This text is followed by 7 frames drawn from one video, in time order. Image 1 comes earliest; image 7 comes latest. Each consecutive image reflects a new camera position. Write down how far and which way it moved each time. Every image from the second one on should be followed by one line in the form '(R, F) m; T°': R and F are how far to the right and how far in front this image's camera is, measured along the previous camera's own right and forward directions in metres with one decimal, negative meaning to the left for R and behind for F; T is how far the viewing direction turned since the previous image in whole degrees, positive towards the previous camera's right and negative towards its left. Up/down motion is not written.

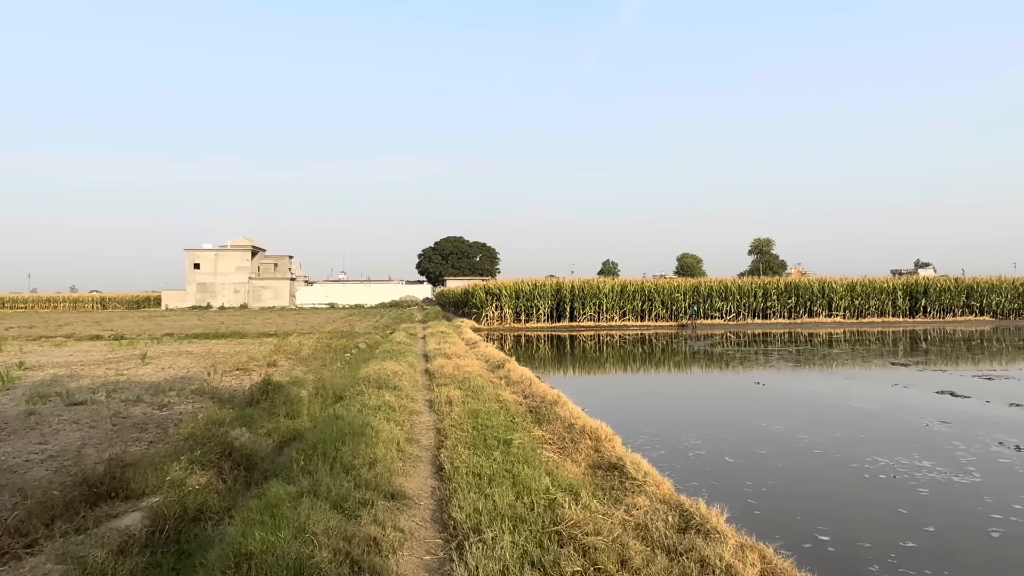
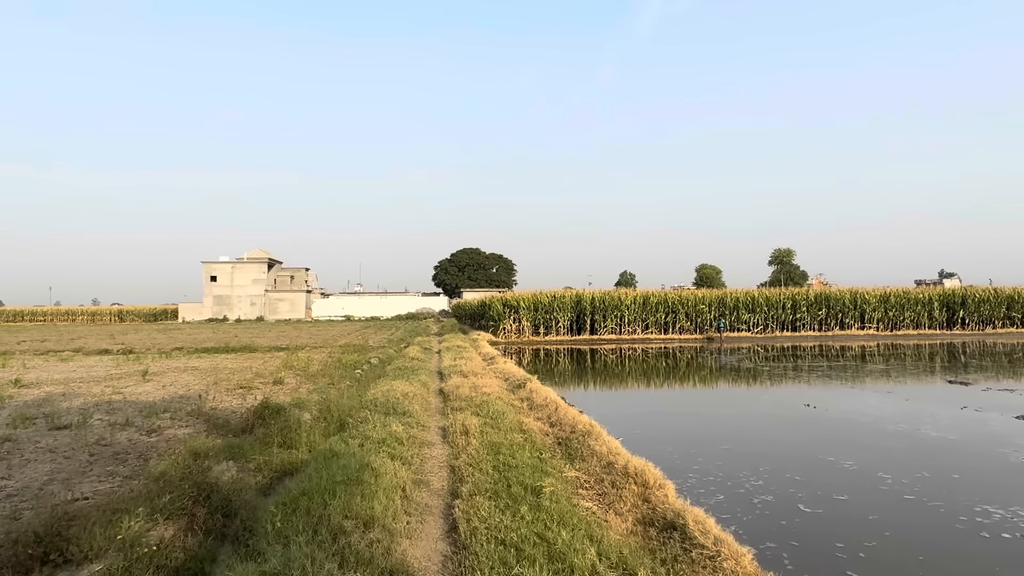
(-0.1, +1.0) m; -1°
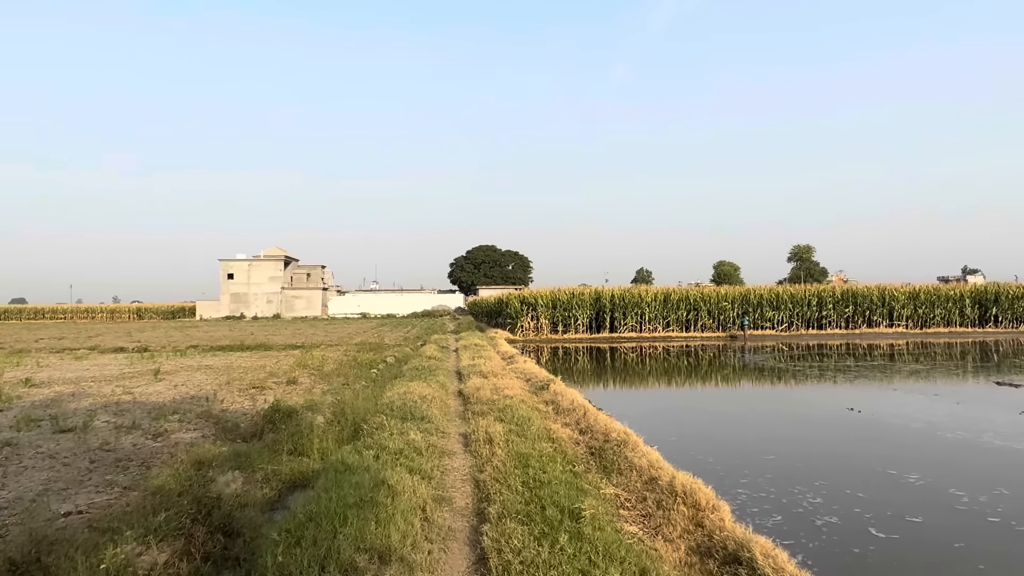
(-0.1, +0.5) m; -1°
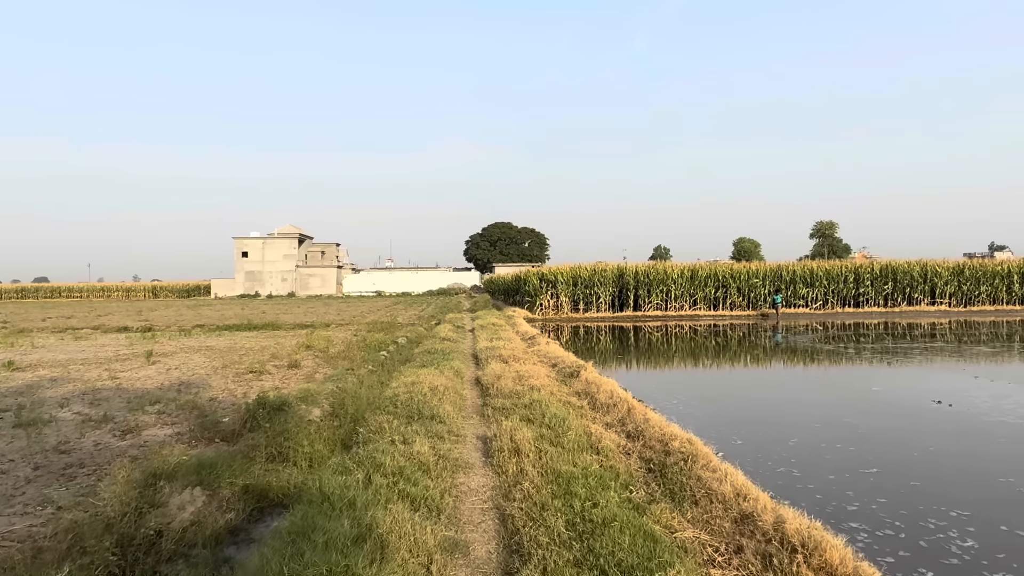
(-0.1, +1.3) m; -1°
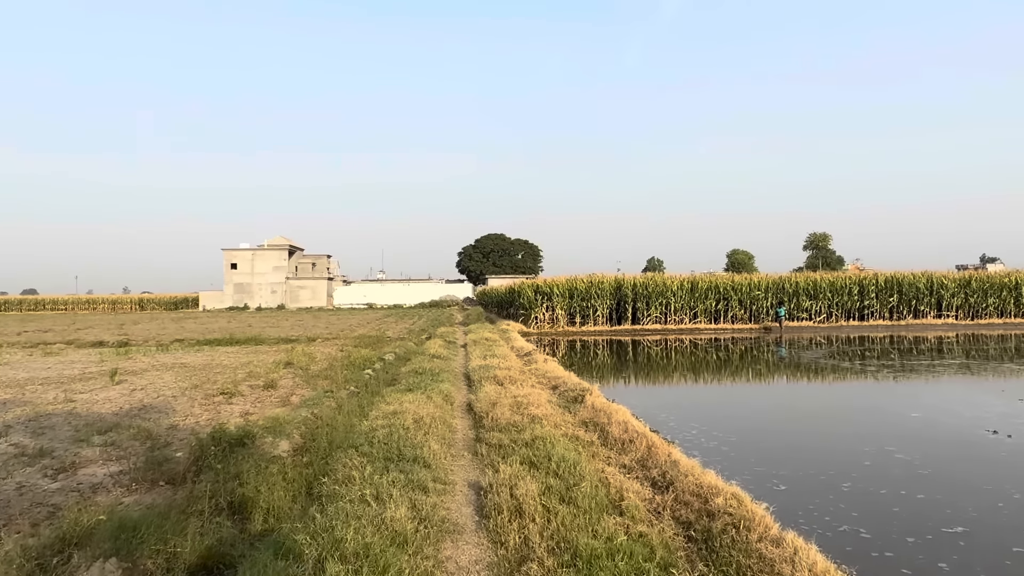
(0.0, +1.0) m; +1°
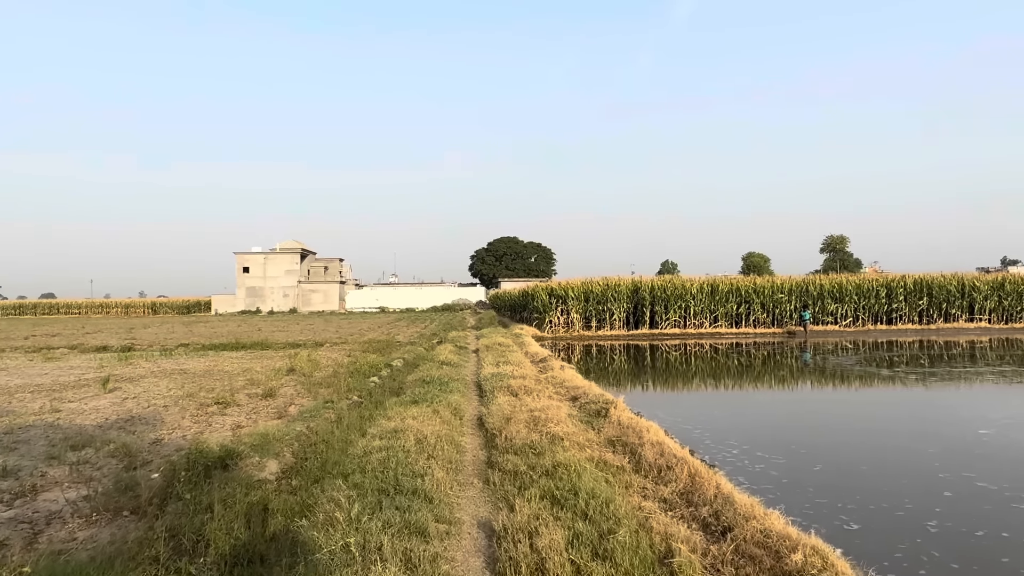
(0.0, +0.8) m; -1°
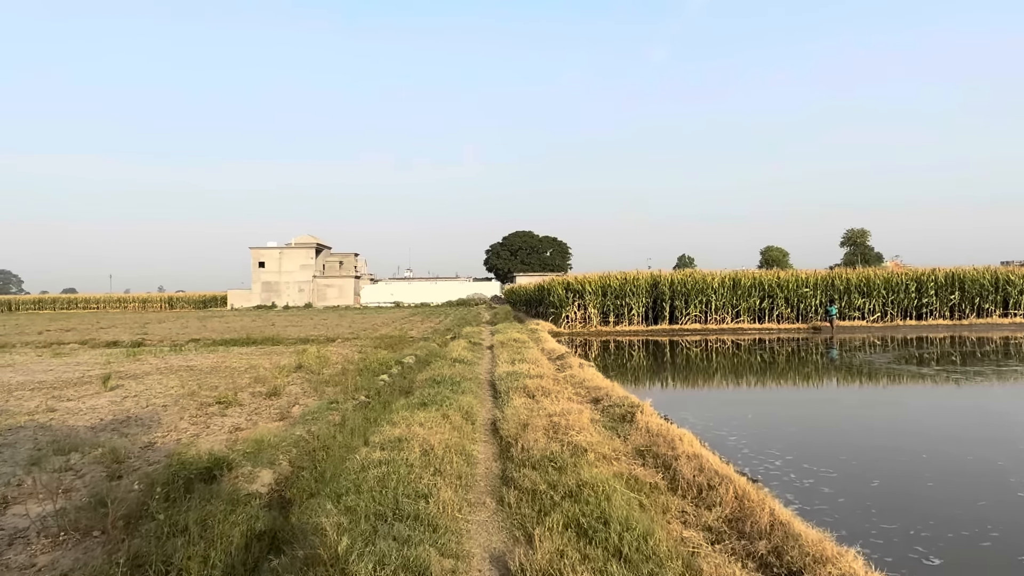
(0.0, +0.6) m; -1°
